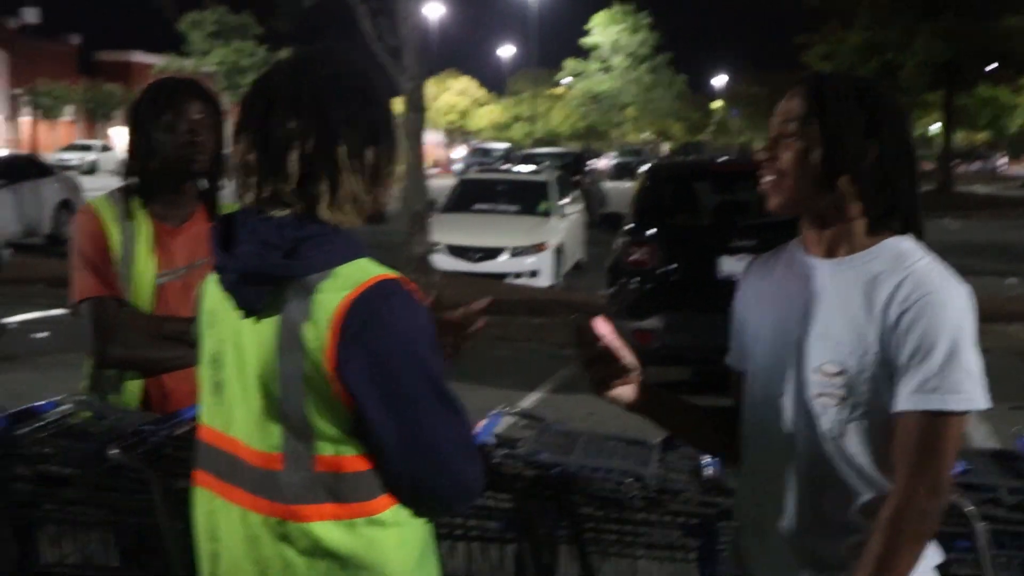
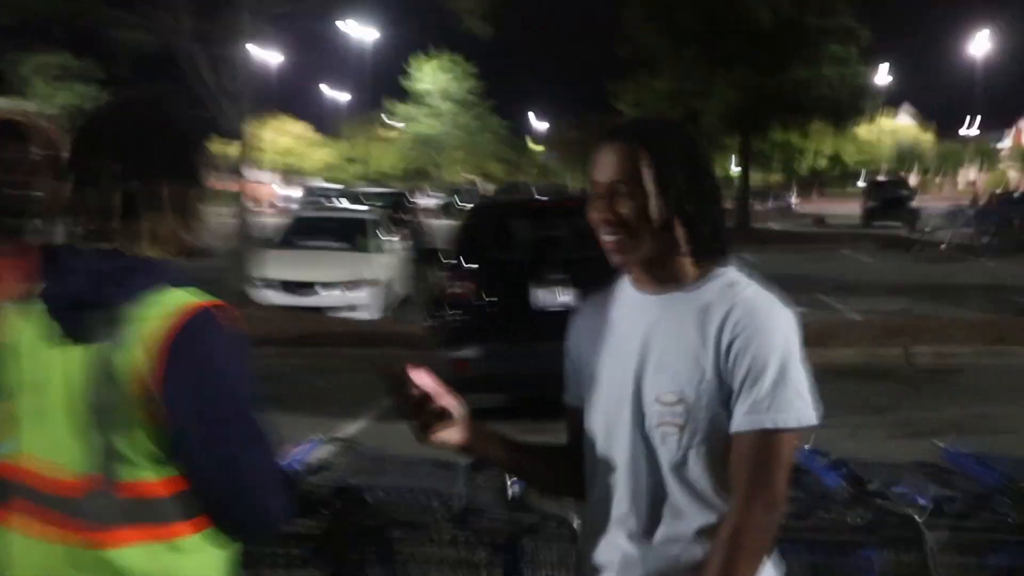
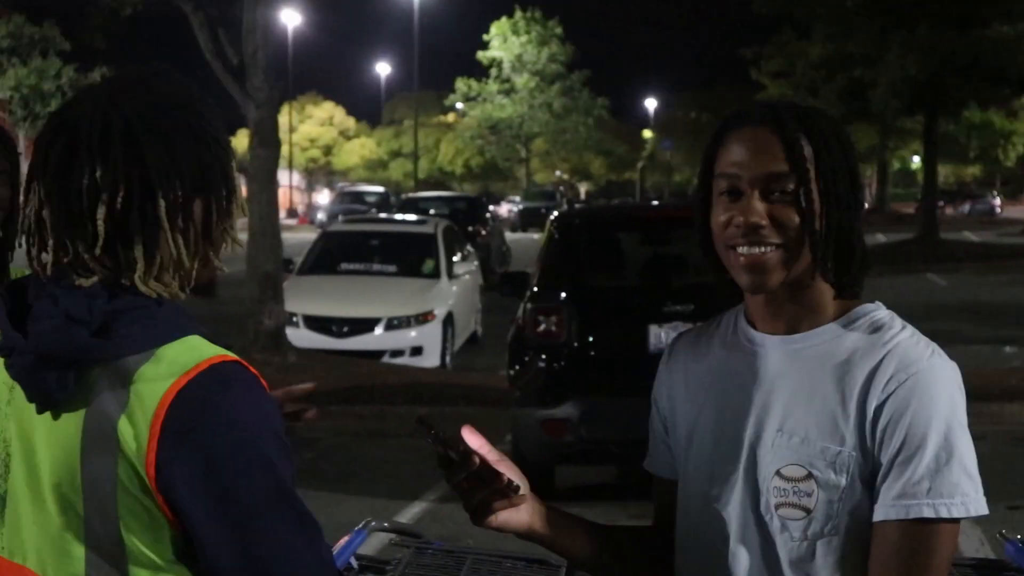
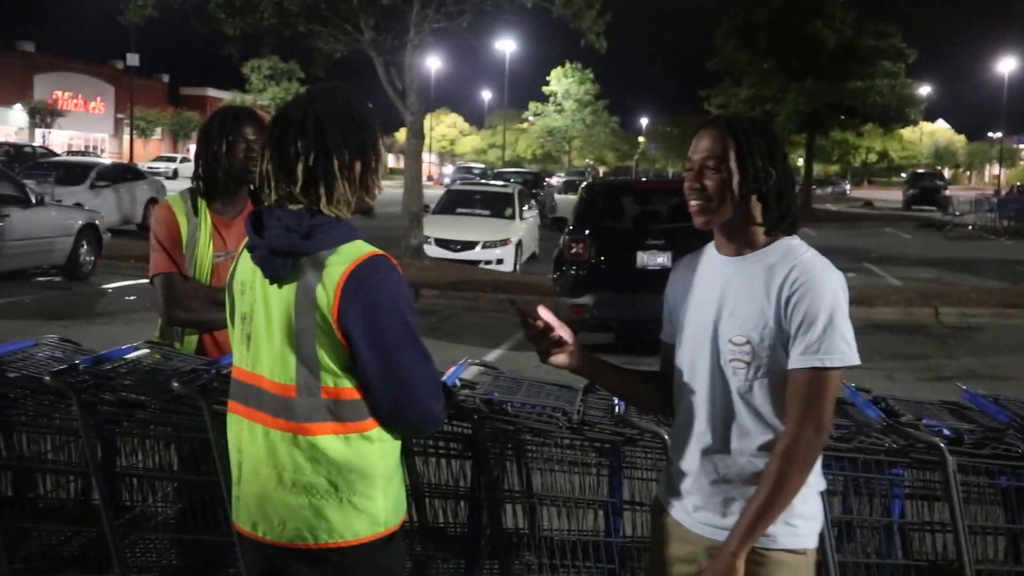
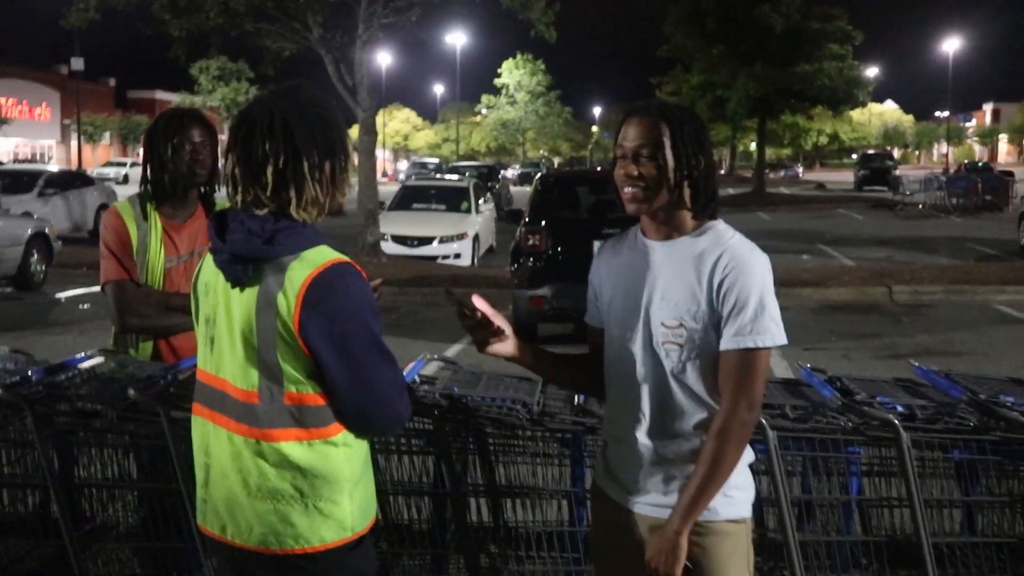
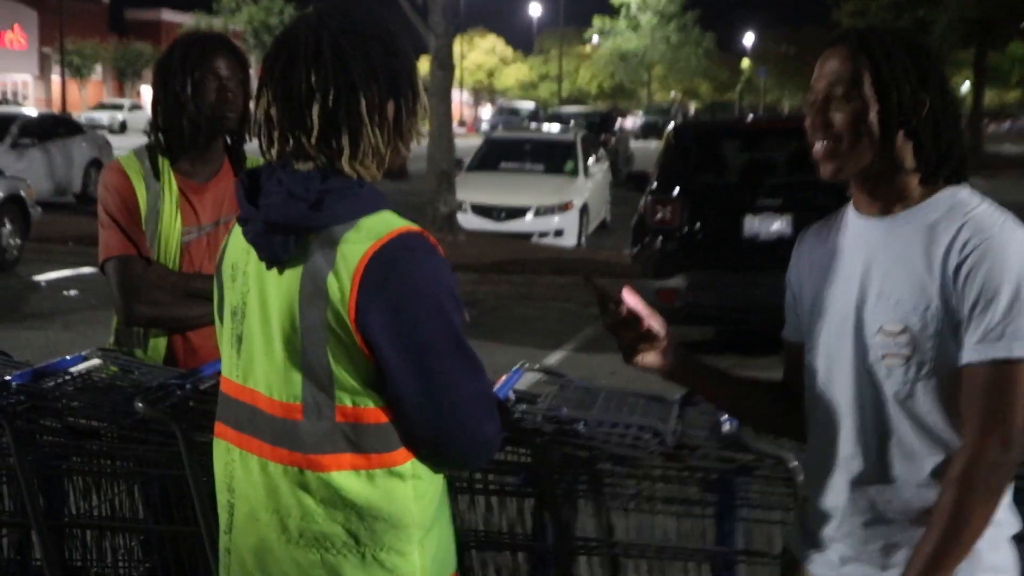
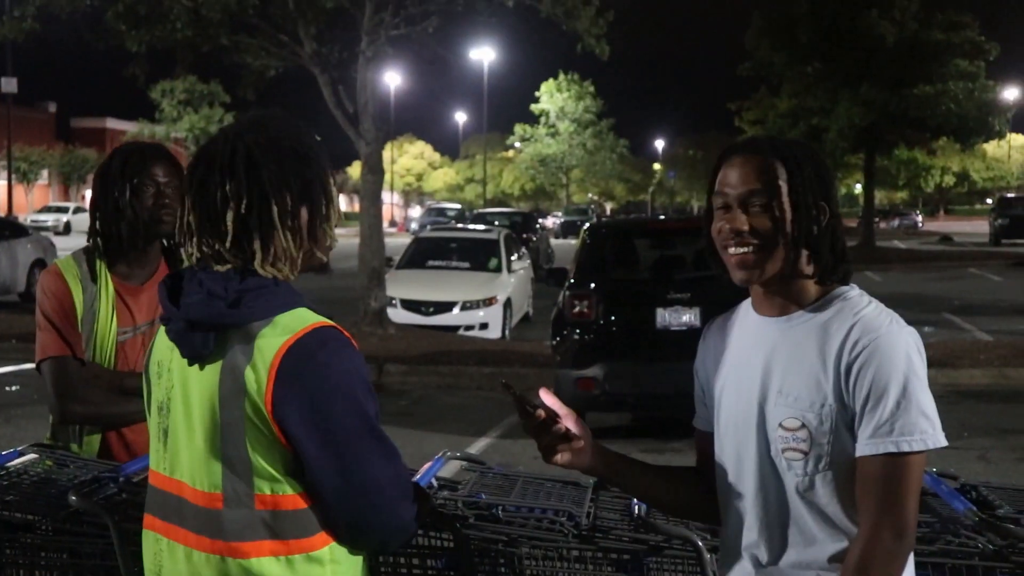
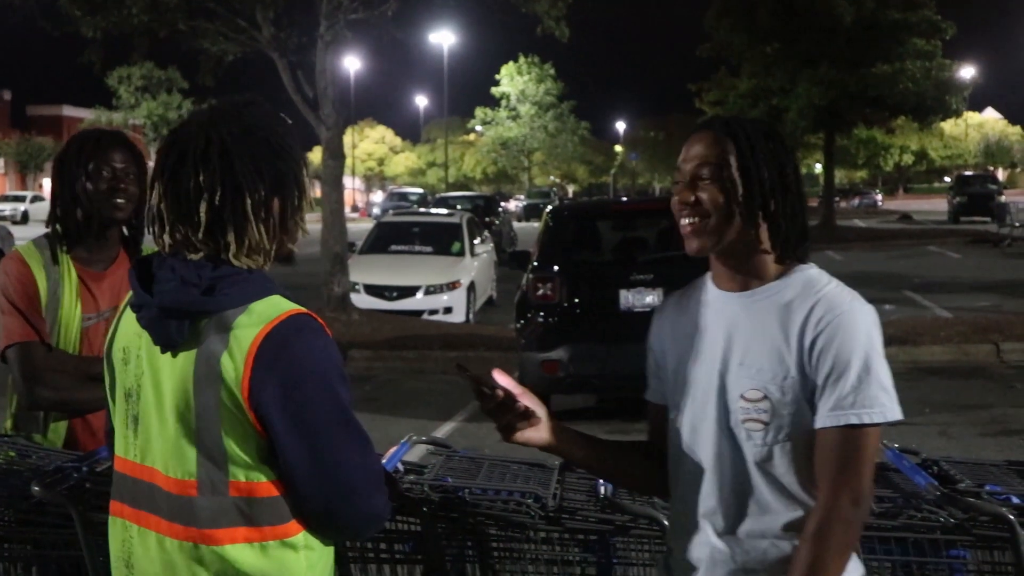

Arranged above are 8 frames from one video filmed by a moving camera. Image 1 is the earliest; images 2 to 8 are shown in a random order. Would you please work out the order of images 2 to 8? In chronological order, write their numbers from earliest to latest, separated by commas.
6, 4, 5, 7, 8, 2, 3
